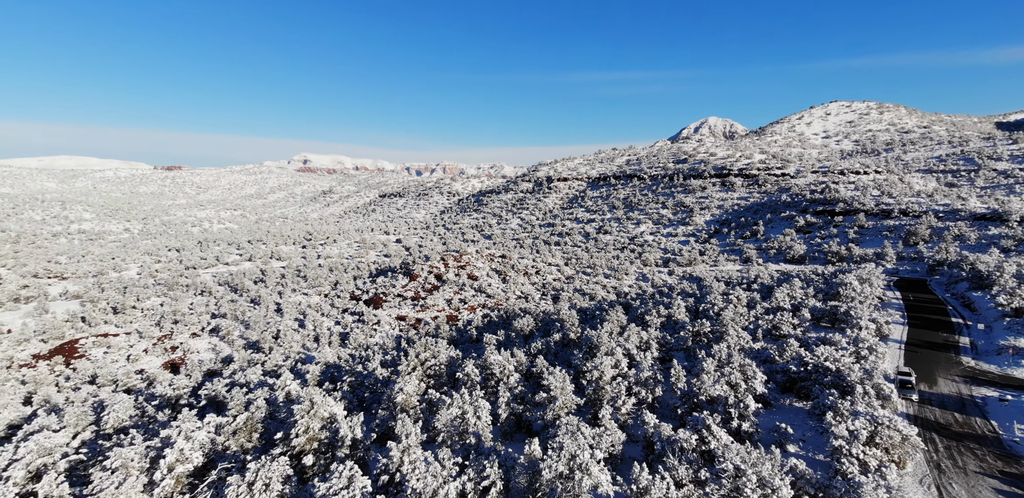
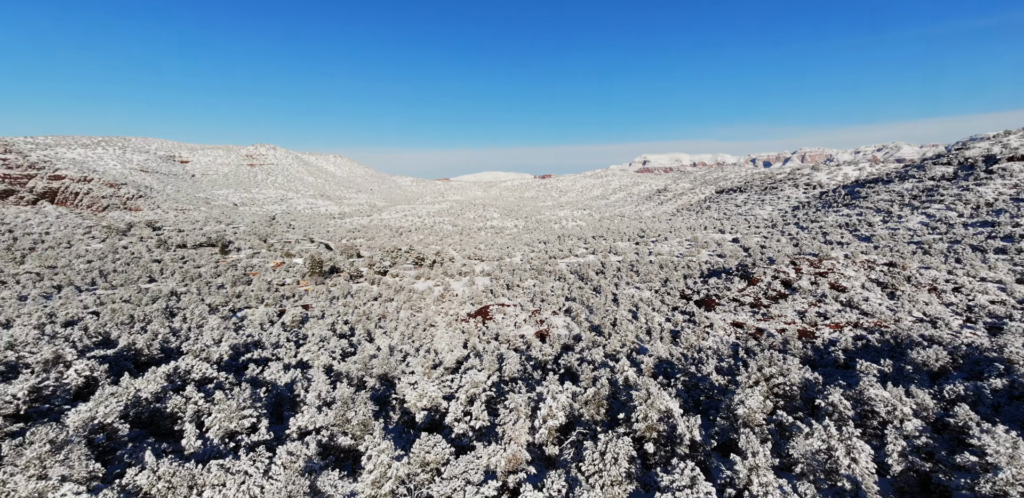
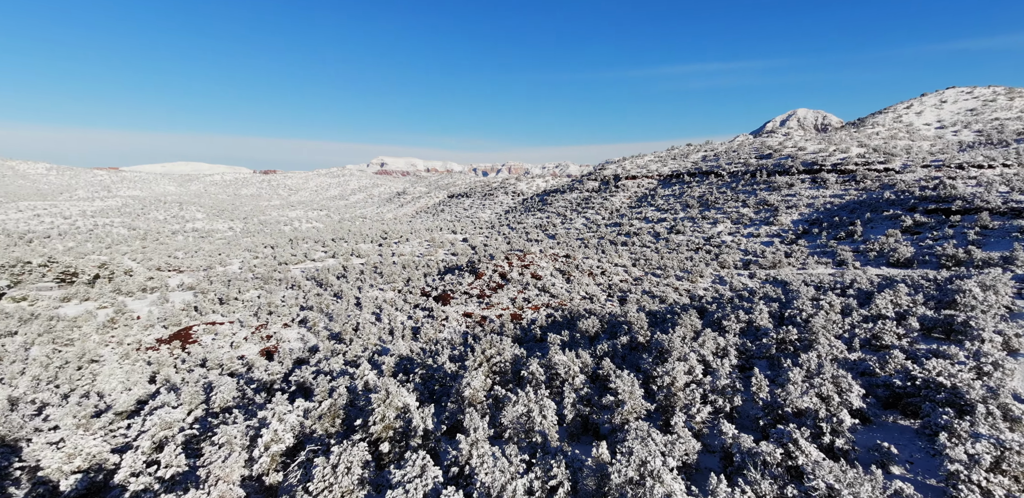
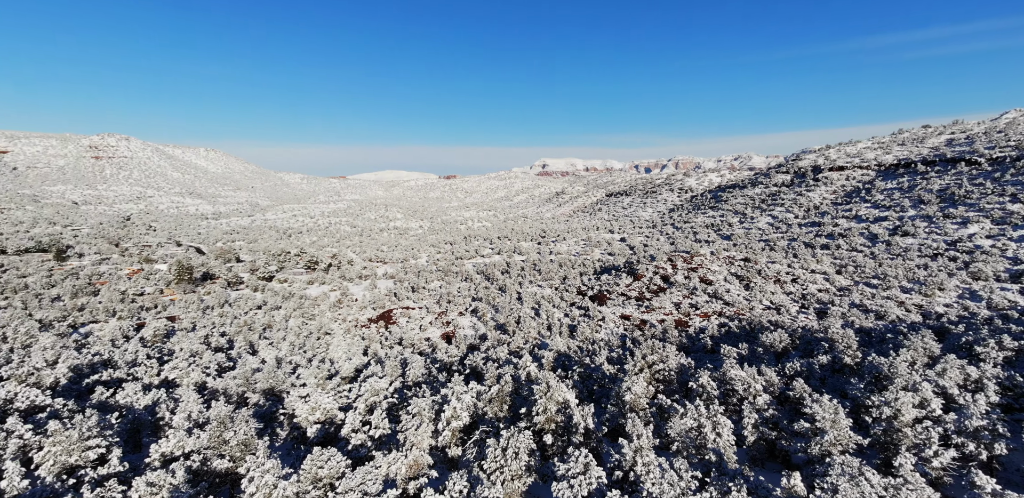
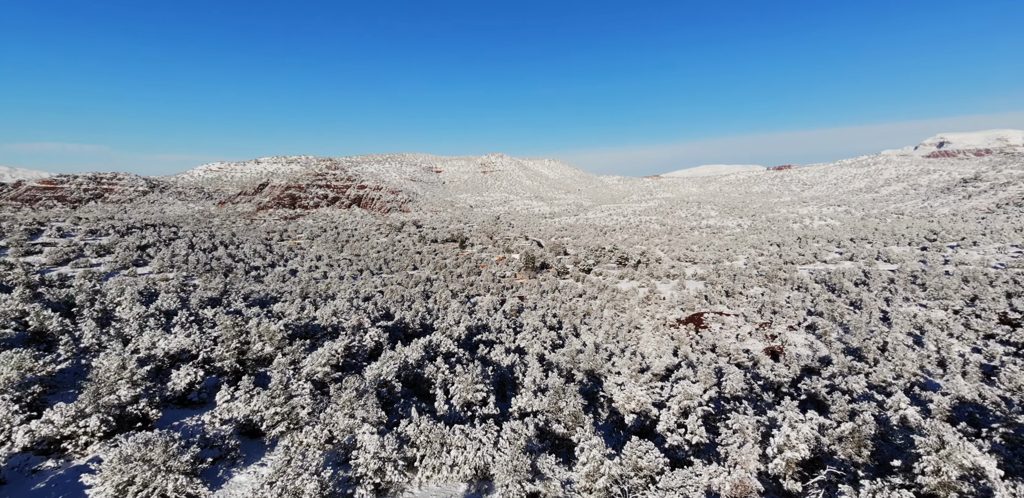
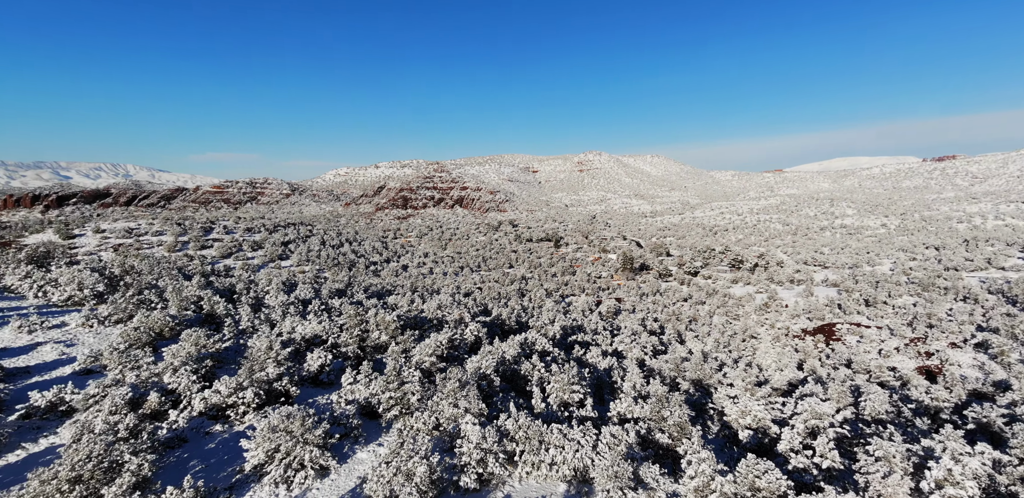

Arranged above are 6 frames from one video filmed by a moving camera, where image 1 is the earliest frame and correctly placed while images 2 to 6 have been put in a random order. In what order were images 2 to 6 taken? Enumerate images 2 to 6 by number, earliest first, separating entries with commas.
3, 4, 2, 5, 6
